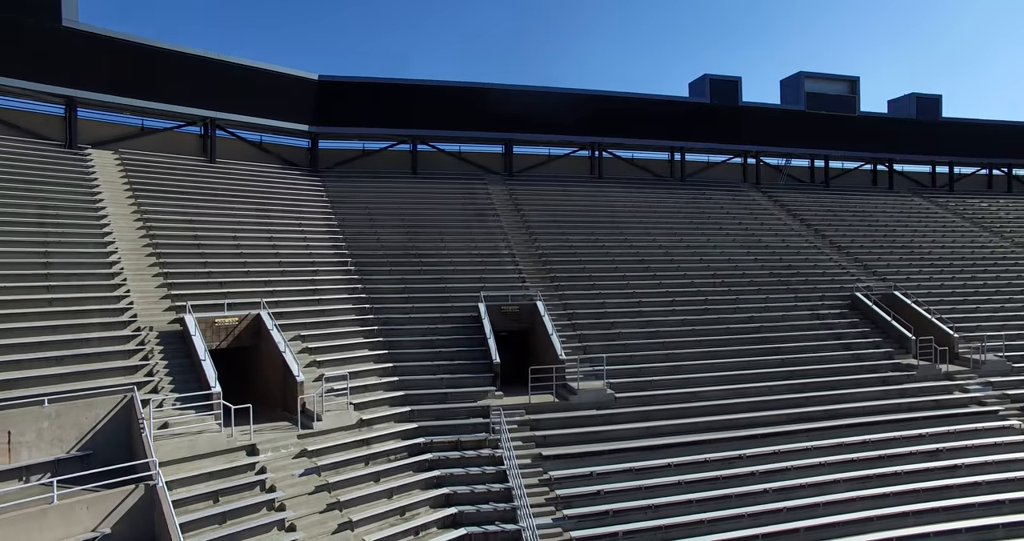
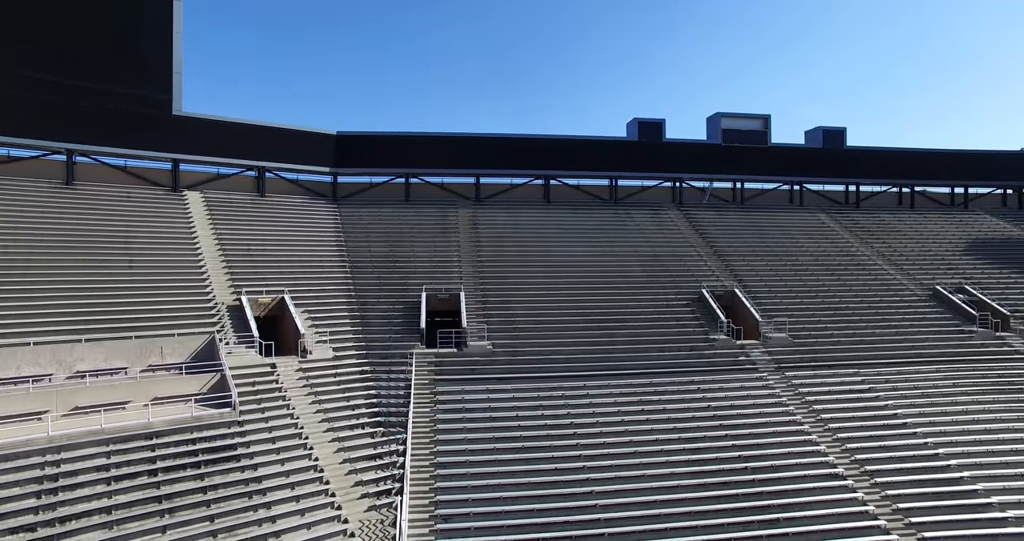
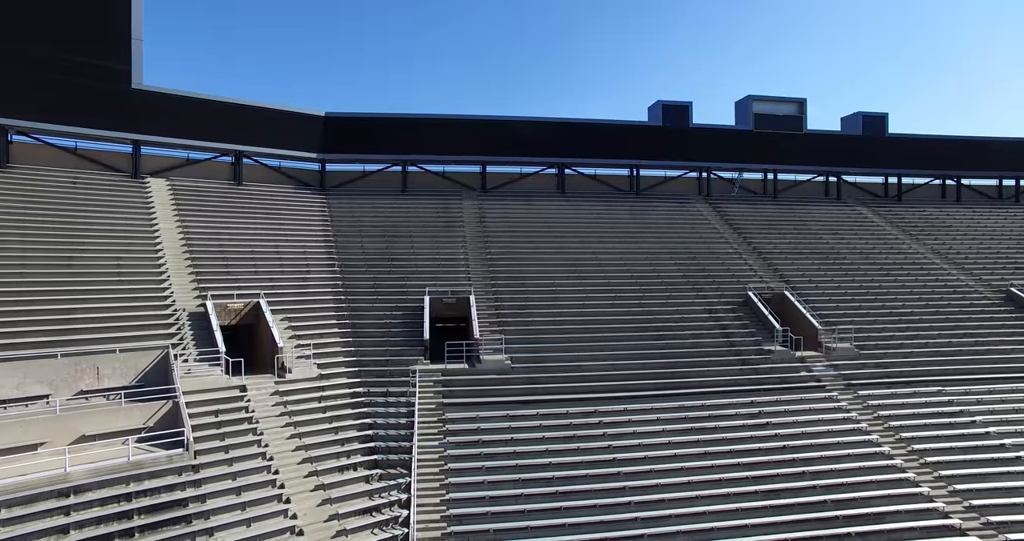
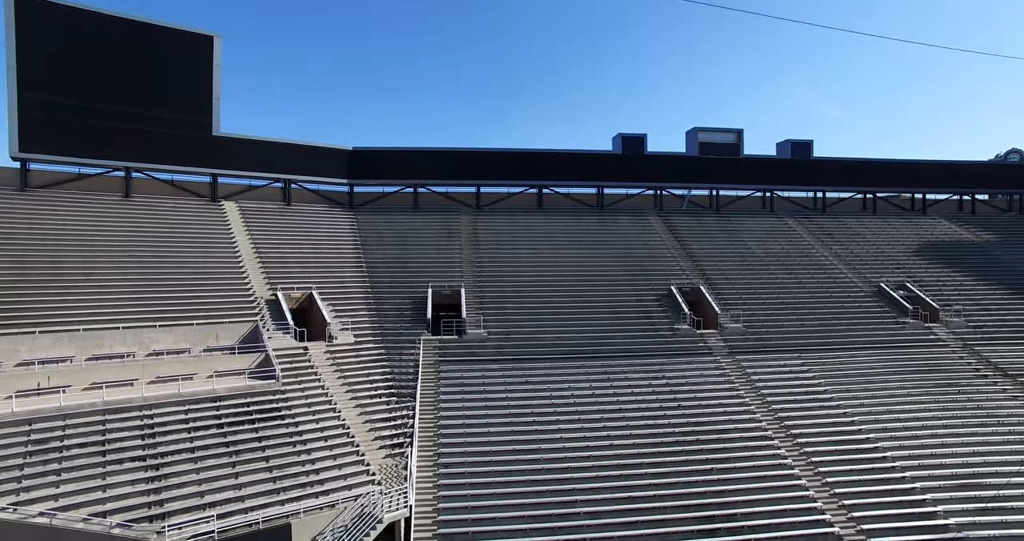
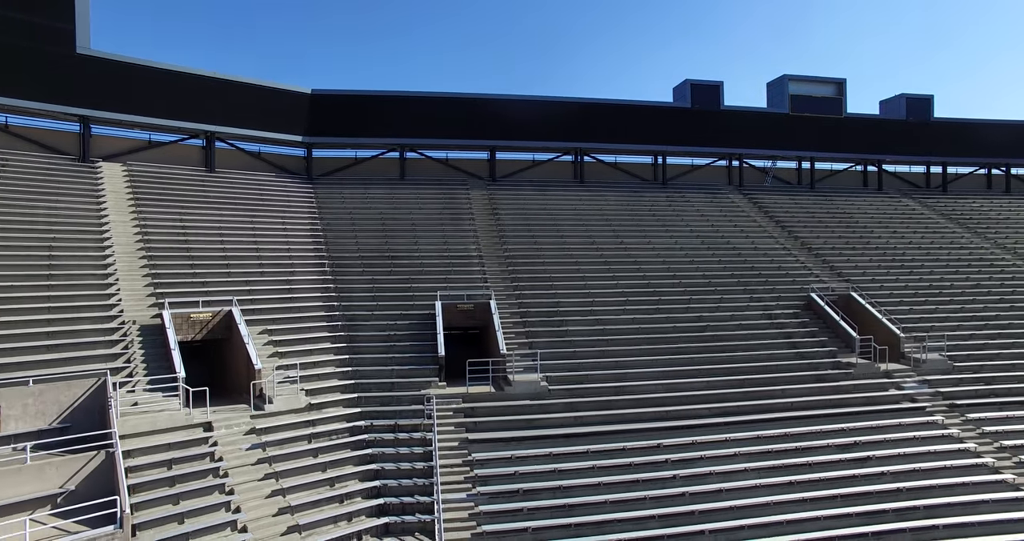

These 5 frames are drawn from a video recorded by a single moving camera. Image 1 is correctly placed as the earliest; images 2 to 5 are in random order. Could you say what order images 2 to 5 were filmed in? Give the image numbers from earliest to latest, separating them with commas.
5, 3, 2, 4
